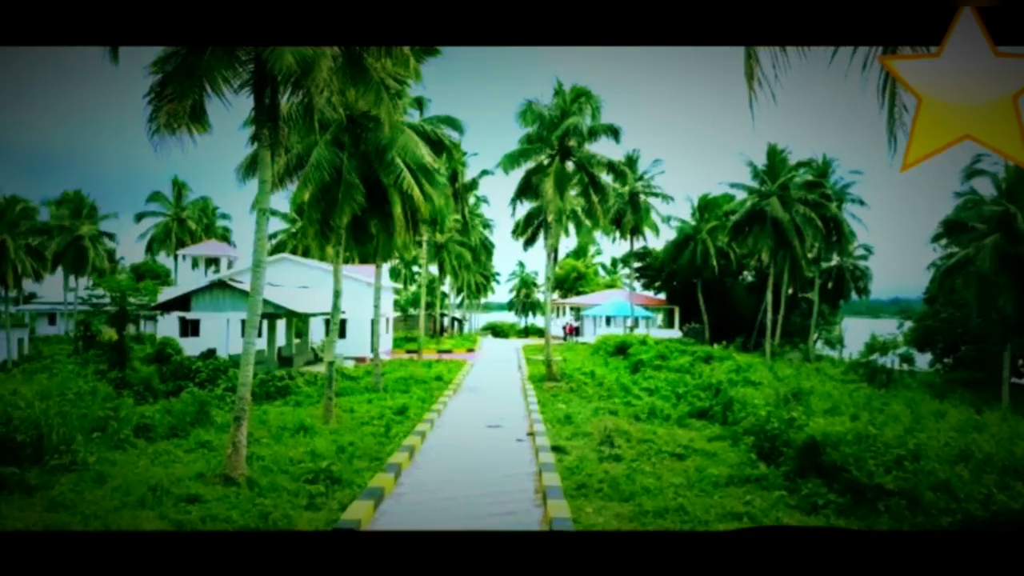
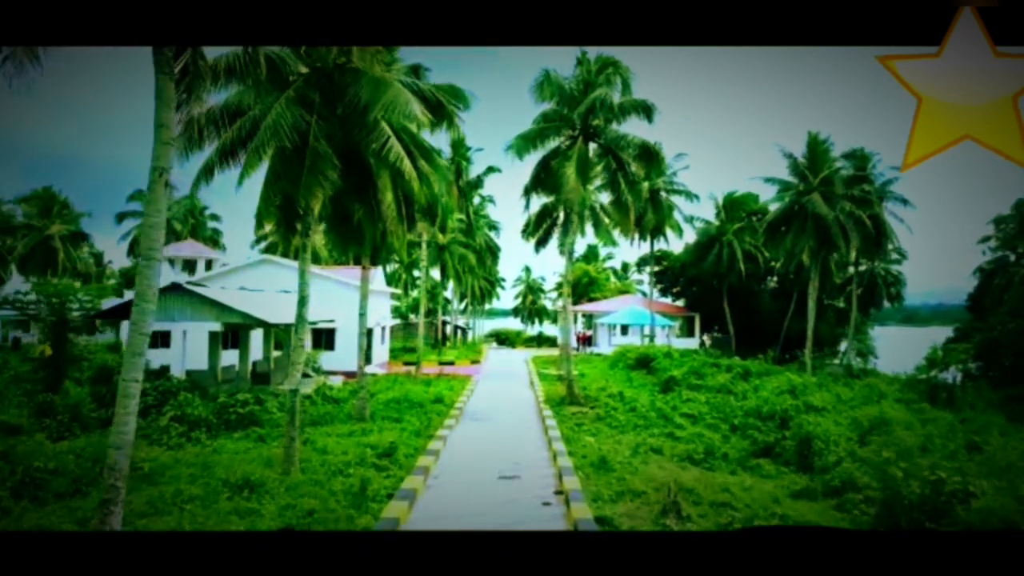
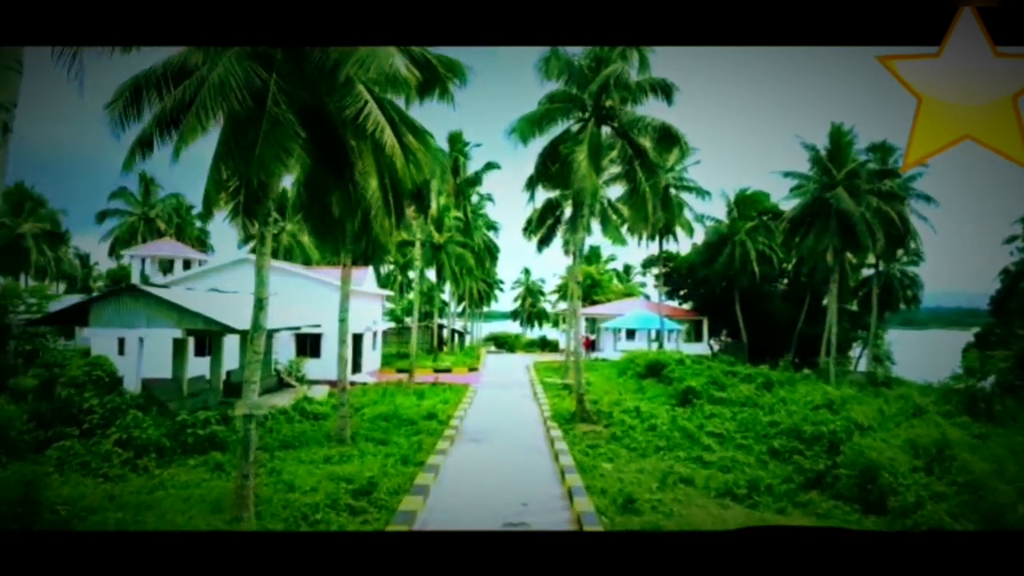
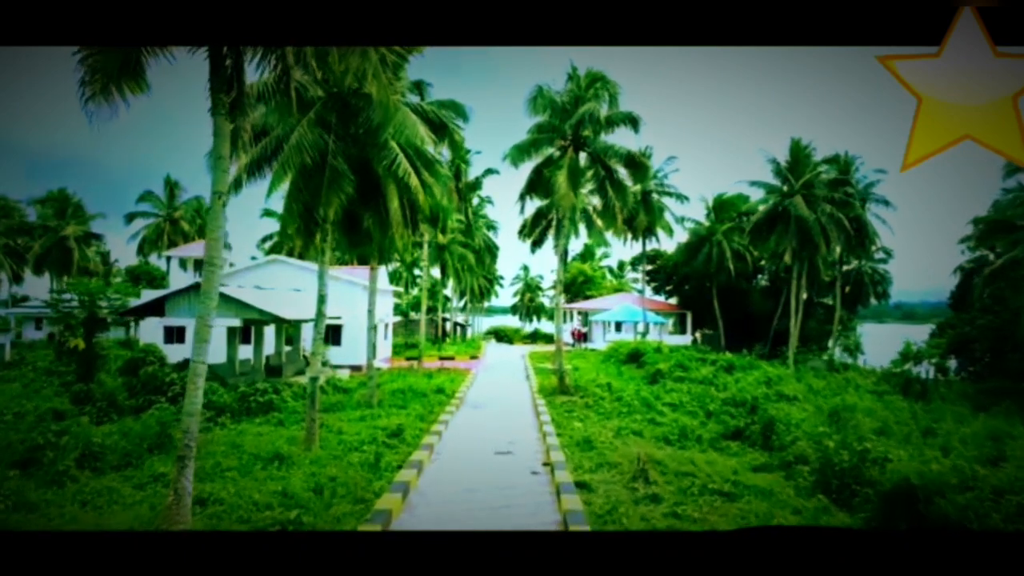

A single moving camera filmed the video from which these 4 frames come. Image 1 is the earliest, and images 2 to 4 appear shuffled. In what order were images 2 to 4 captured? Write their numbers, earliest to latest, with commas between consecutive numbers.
4, 2, 3
